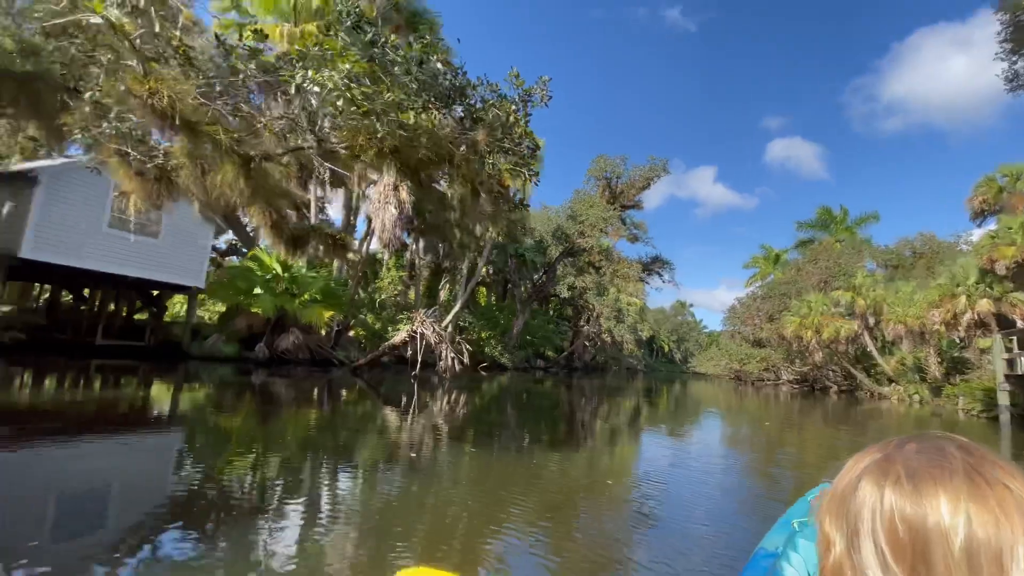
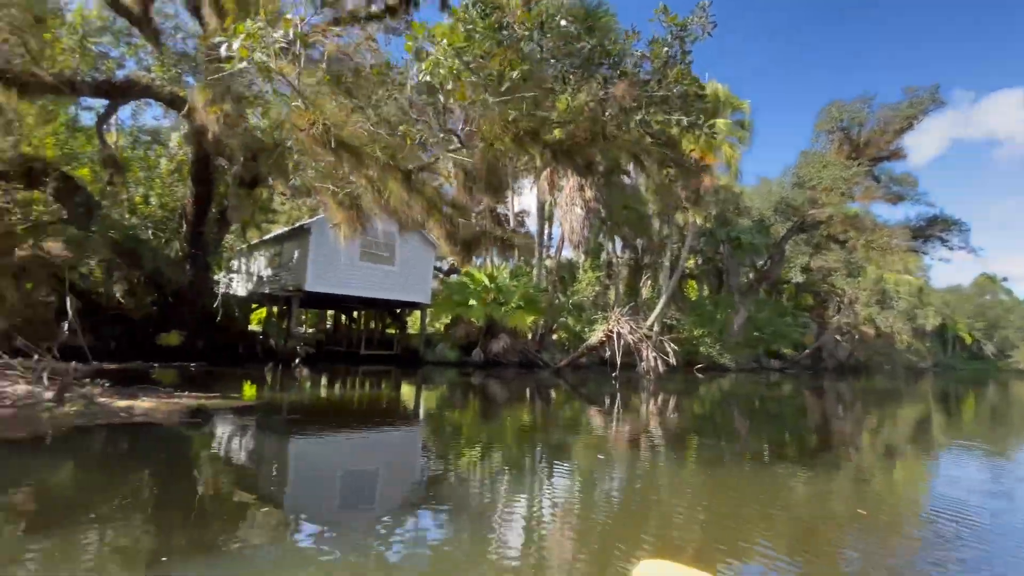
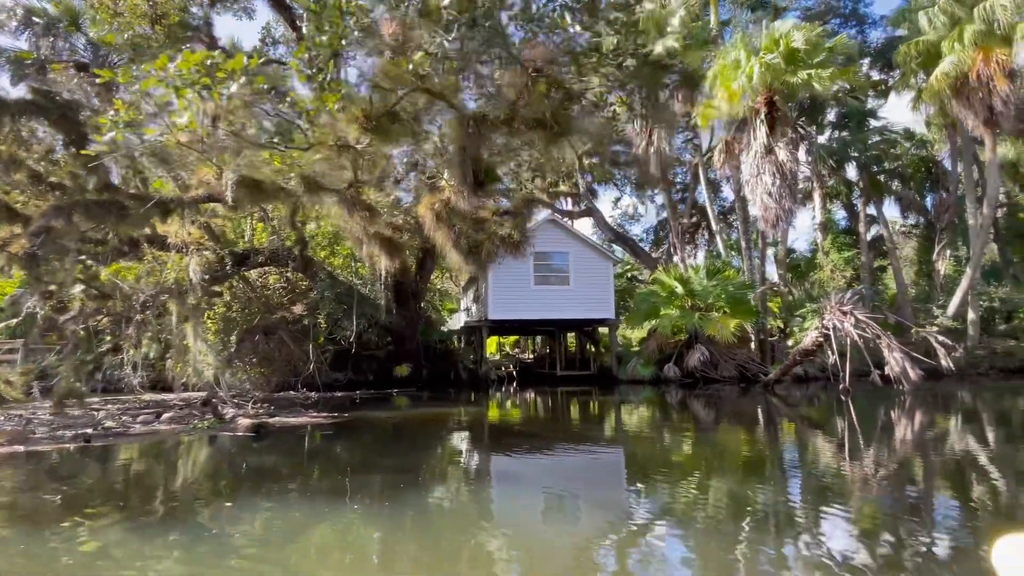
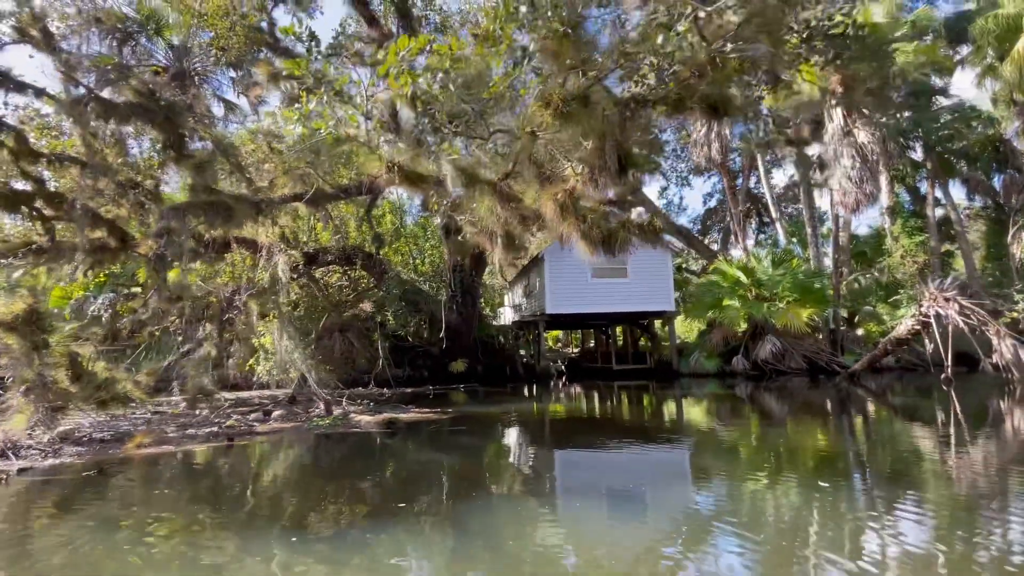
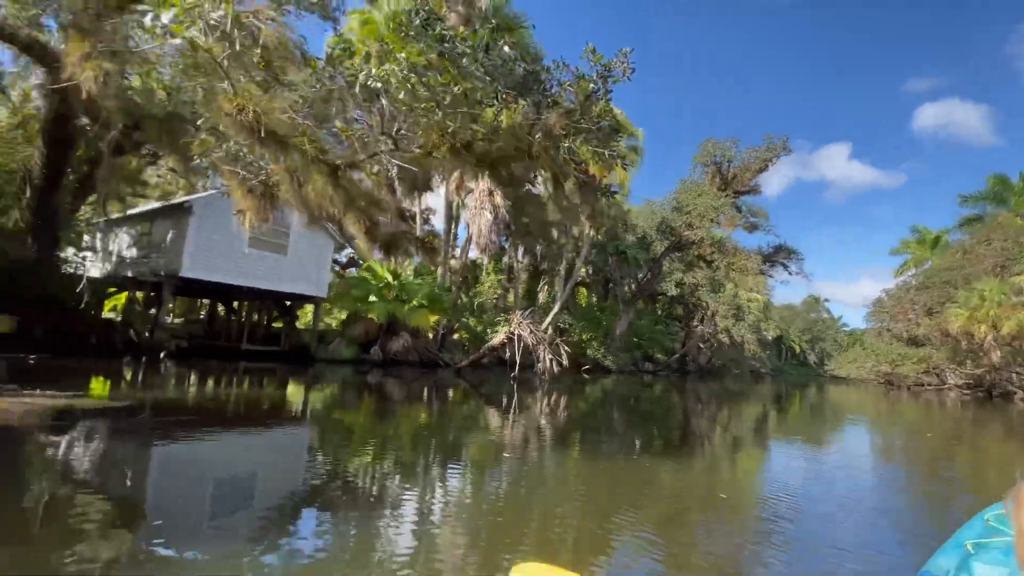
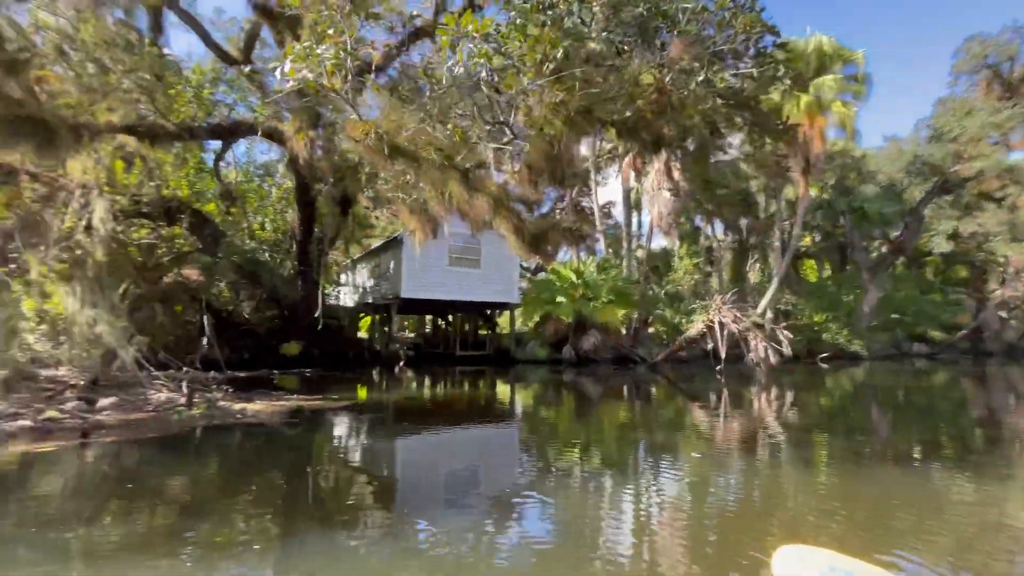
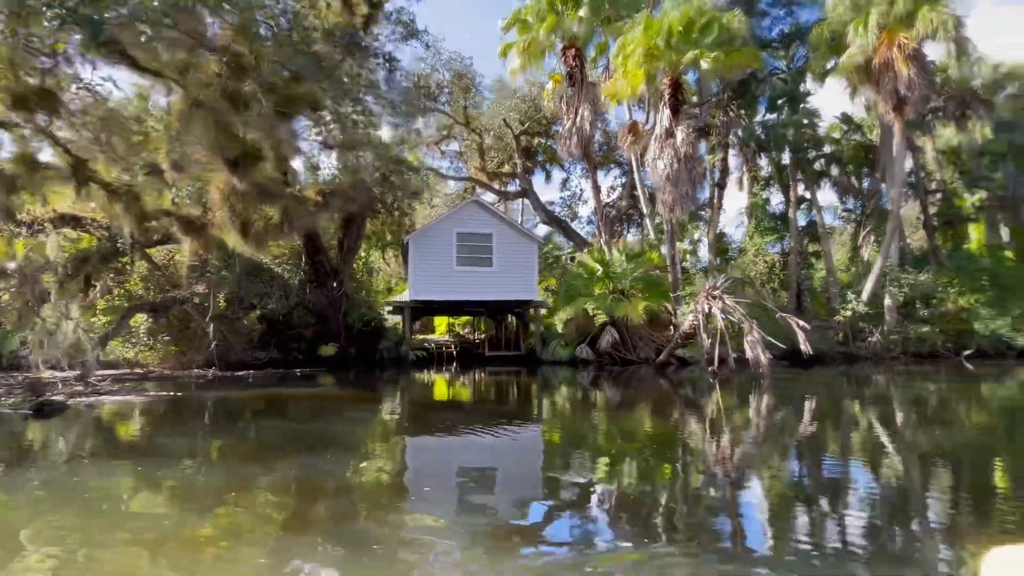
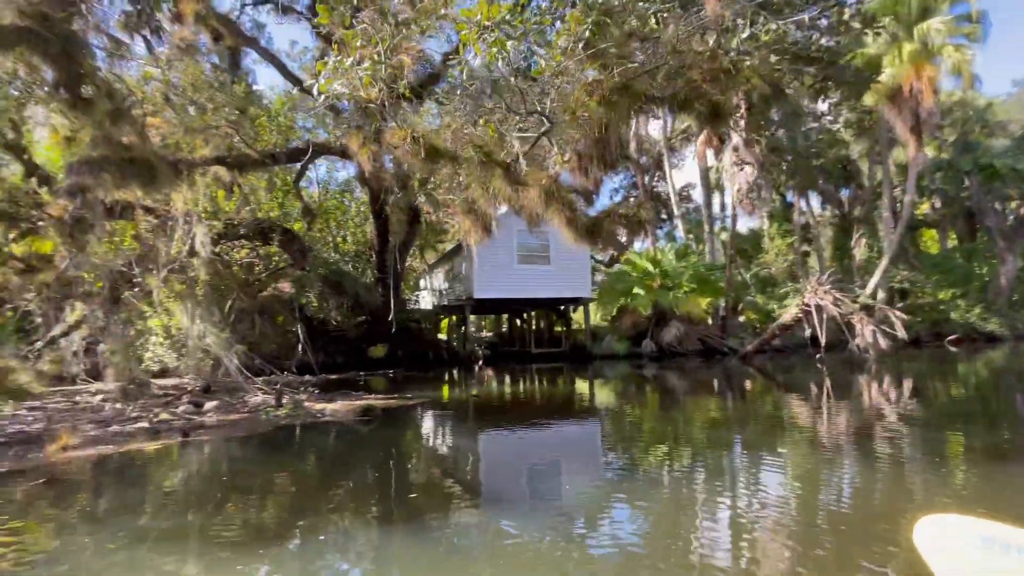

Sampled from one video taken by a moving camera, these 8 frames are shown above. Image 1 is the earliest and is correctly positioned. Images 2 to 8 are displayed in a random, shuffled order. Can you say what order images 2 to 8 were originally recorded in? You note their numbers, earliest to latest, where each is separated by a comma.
5, 2, 6, 8, 4, 3, 7
